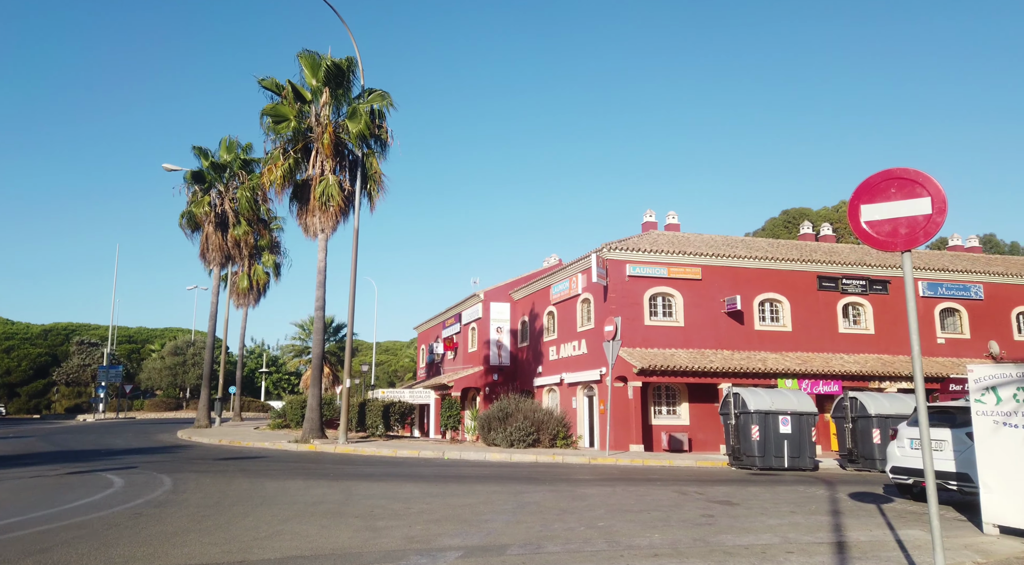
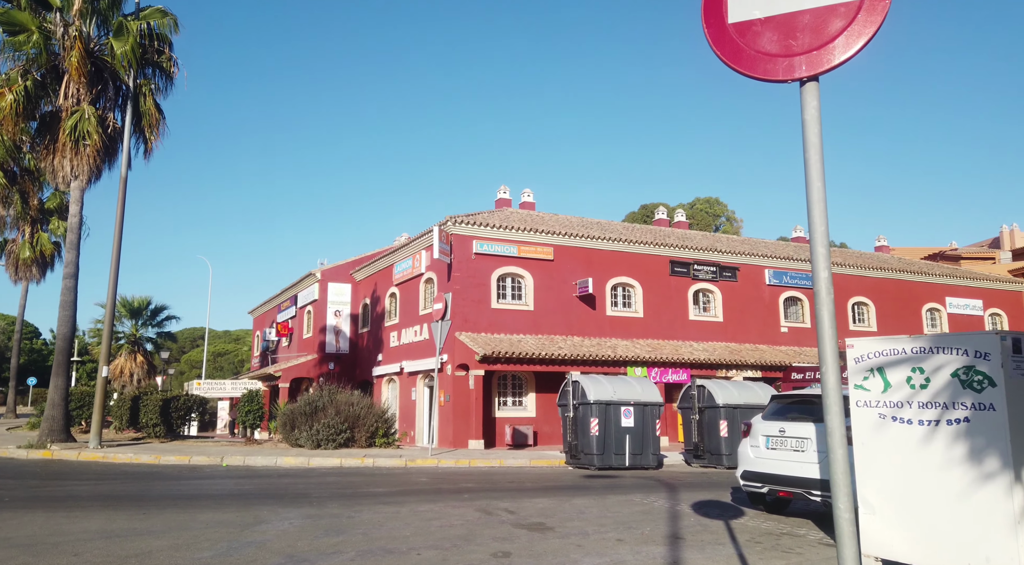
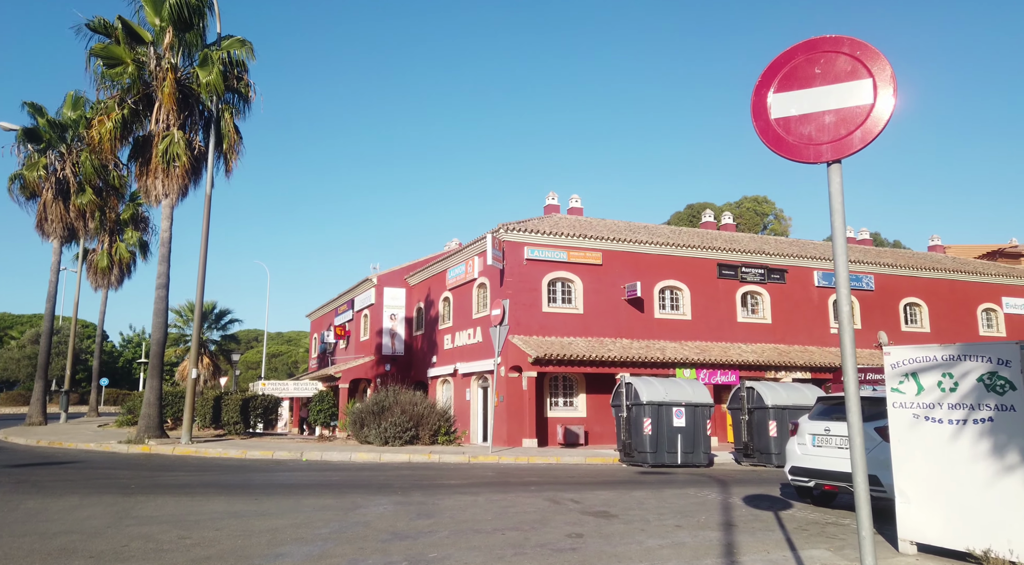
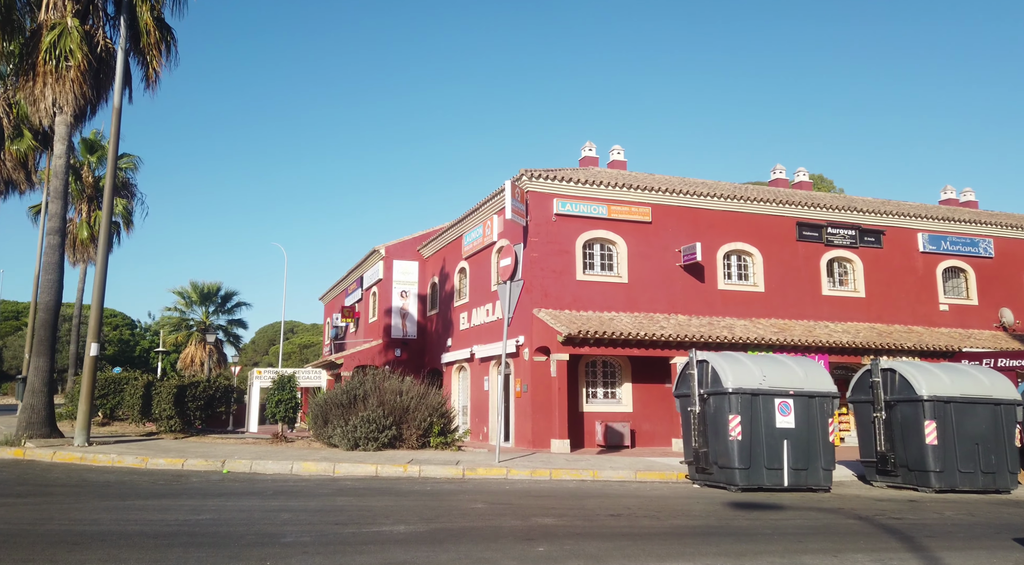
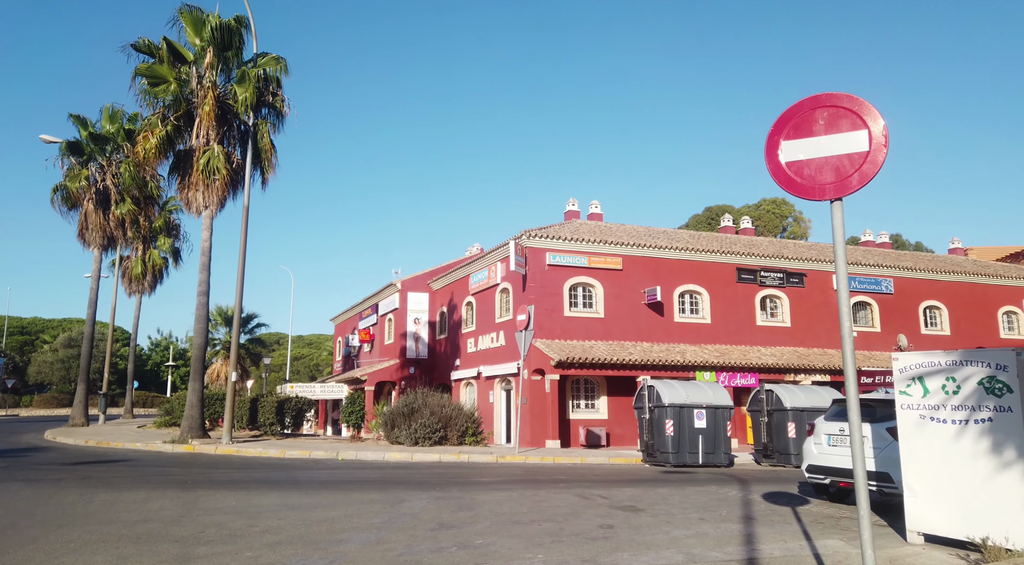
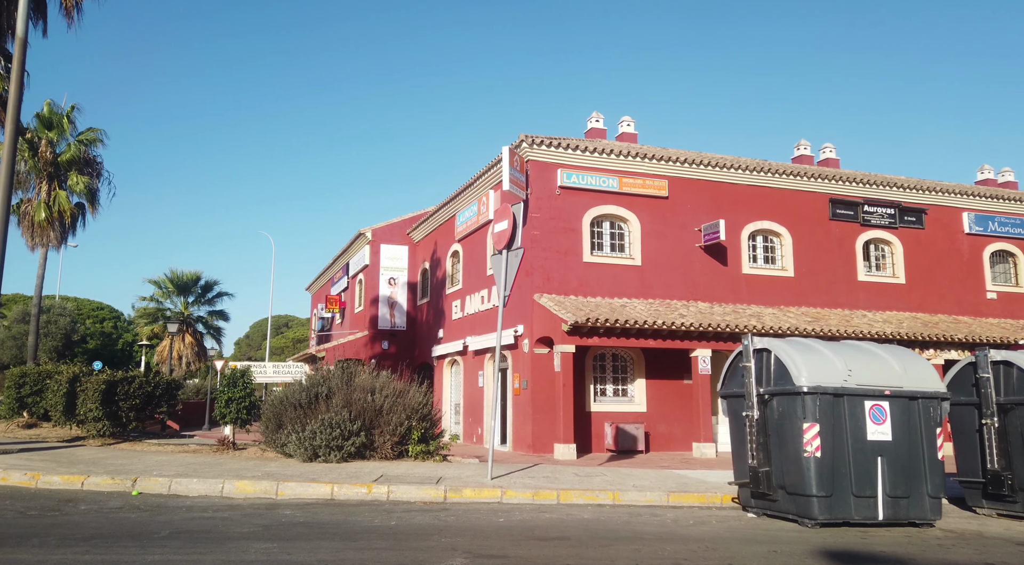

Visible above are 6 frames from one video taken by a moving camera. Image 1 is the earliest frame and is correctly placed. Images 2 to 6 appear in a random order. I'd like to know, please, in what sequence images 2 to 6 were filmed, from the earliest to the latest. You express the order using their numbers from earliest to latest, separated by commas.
5, 3, 2, 4, 6
